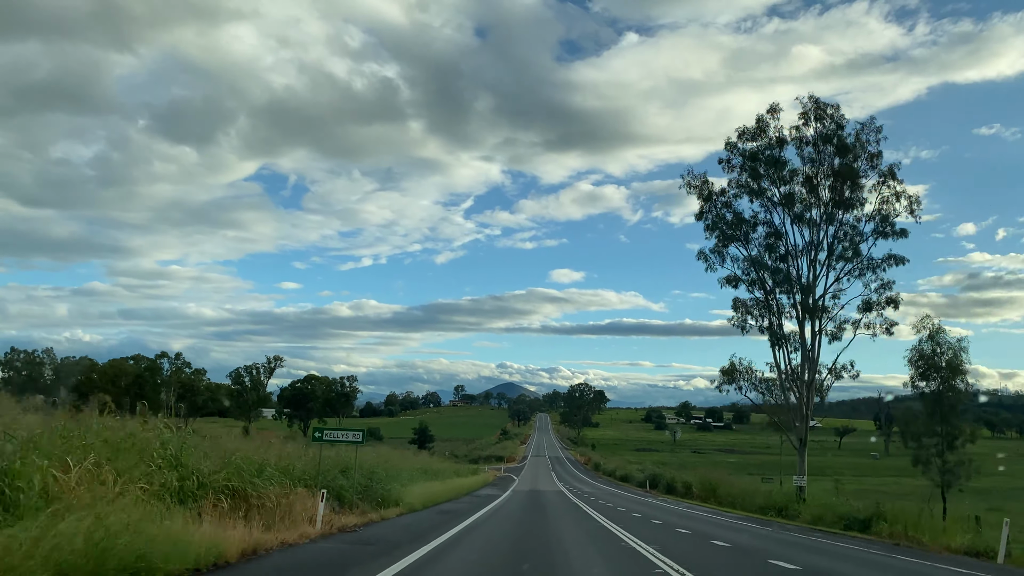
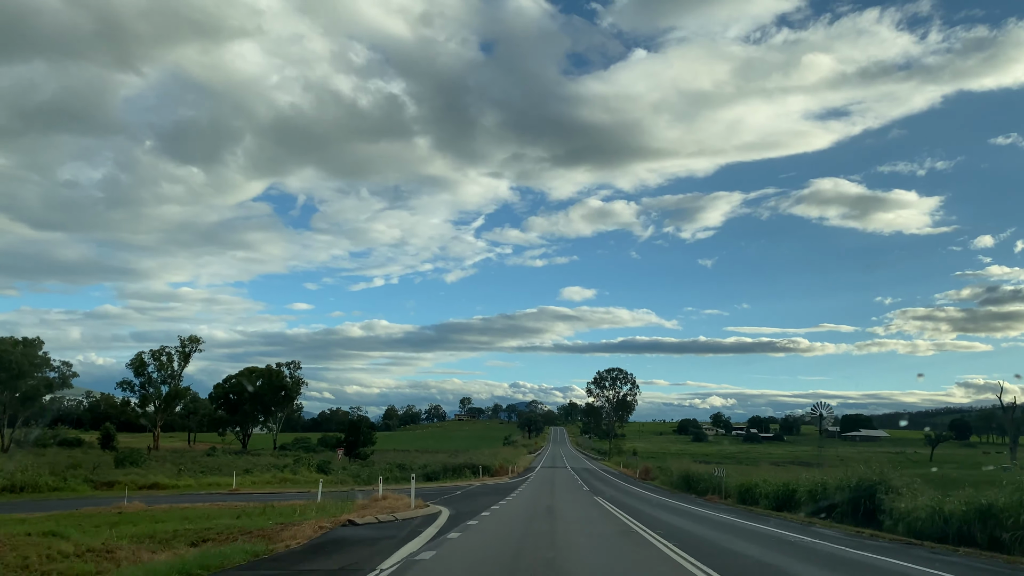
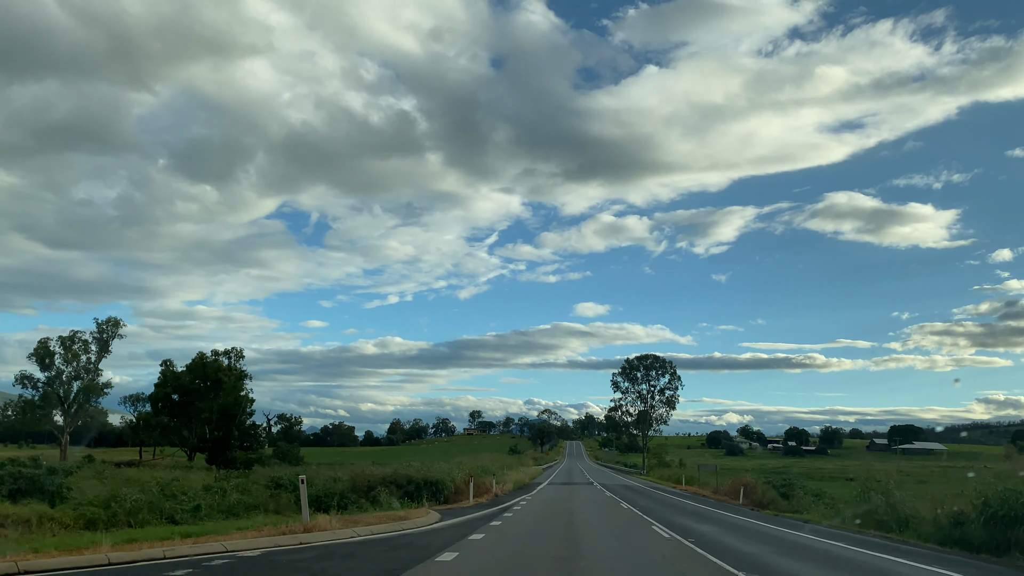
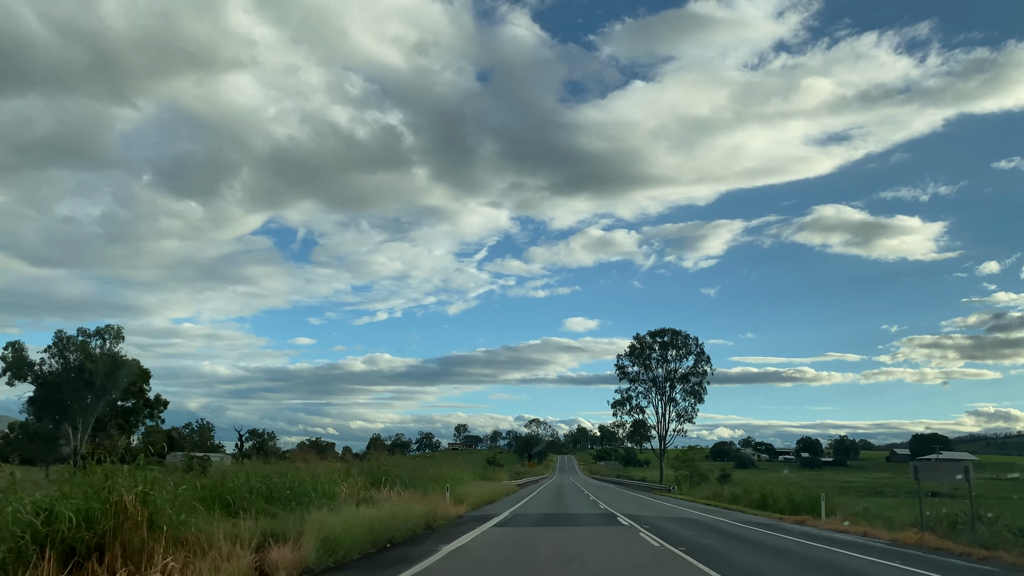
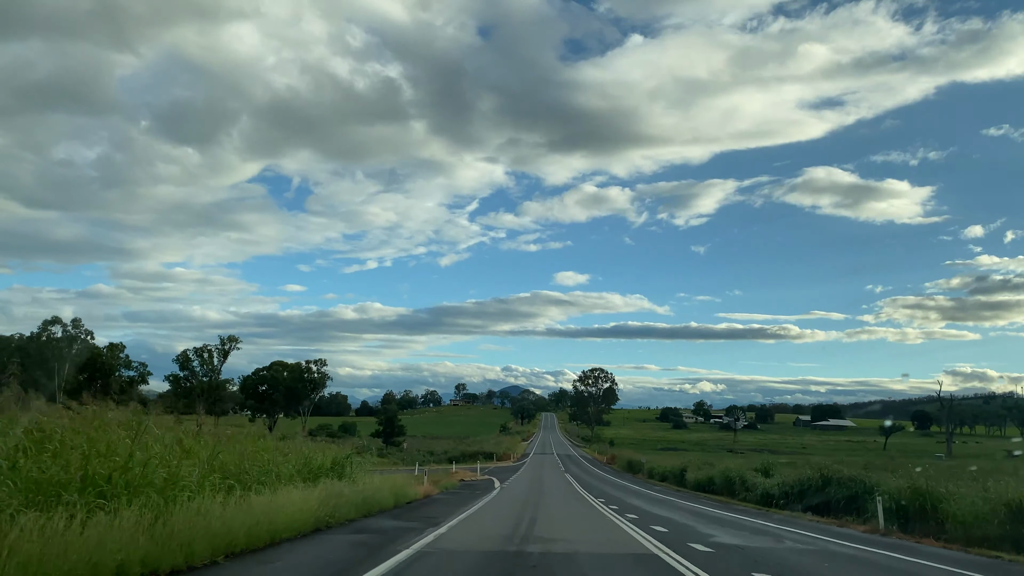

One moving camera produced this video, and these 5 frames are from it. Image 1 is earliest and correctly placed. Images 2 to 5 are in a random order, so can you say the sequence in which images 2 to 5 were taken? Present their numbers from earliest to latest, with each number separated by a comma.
5, 2, 3, 4
